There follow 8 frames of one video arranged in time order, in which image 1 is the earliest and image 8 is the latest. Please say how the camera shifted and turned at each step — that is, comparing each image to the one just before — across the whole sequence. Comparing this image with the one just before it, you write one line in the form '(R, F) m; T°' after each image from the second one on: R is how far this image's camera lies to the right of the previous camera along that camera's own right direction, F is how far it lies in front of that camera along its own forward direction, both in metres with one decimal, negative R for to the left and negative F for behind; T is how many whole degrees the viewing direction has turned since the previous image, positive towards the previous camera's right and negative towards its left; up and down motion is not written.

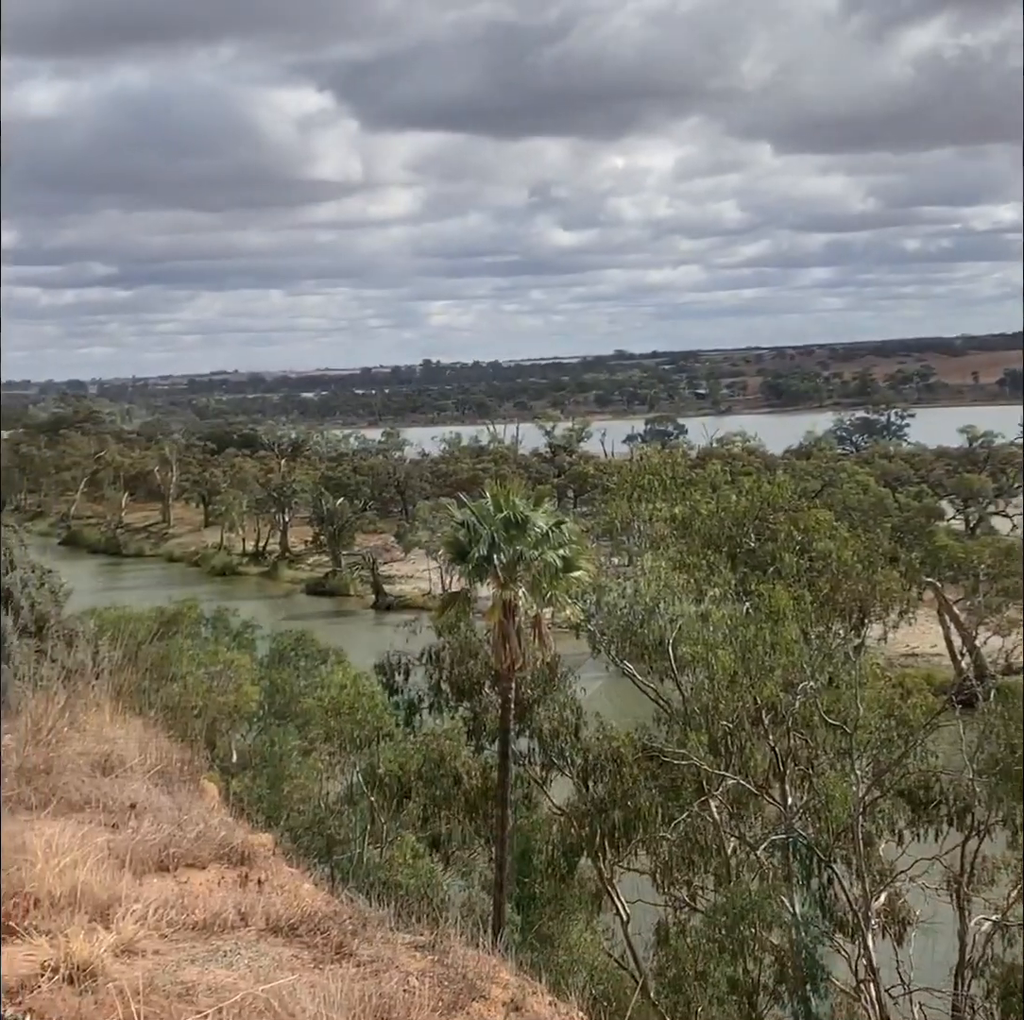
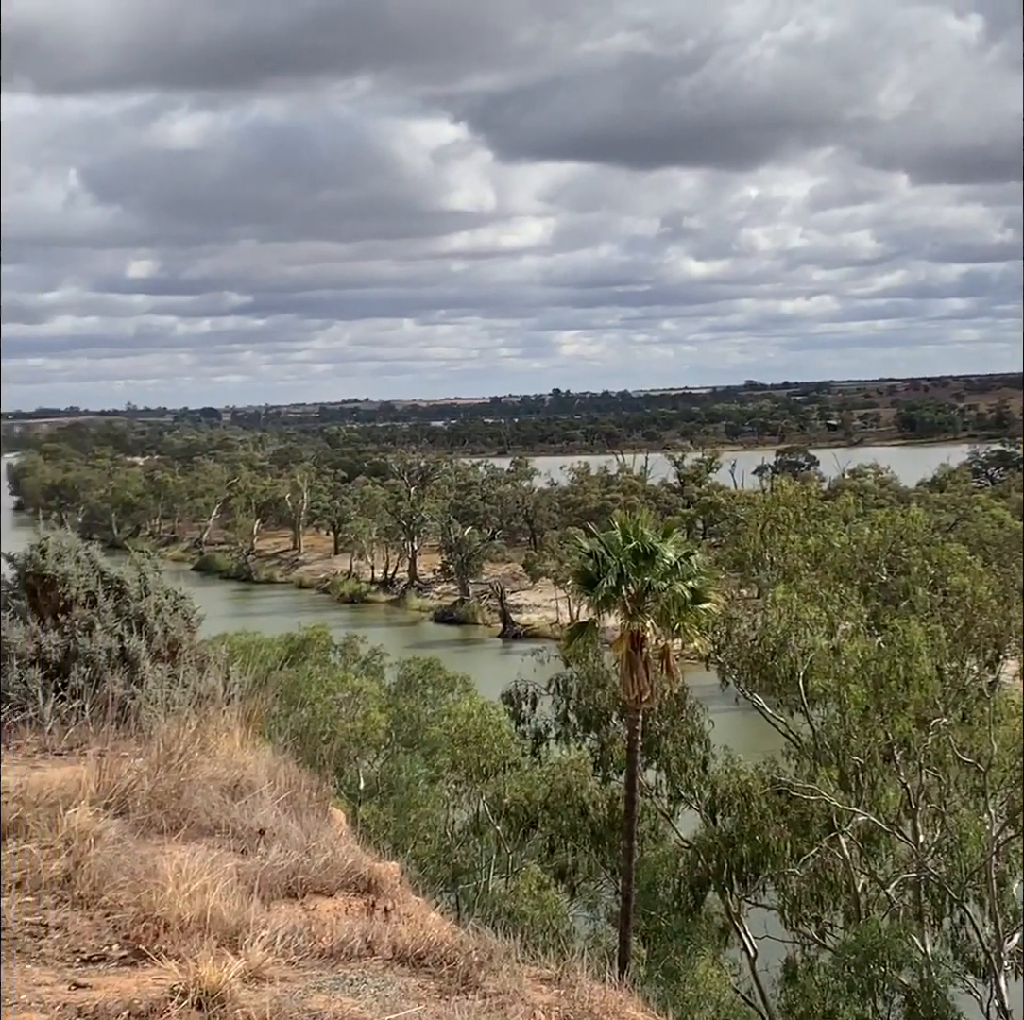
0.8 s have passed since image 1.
(0.0, 0.0) m; -3°
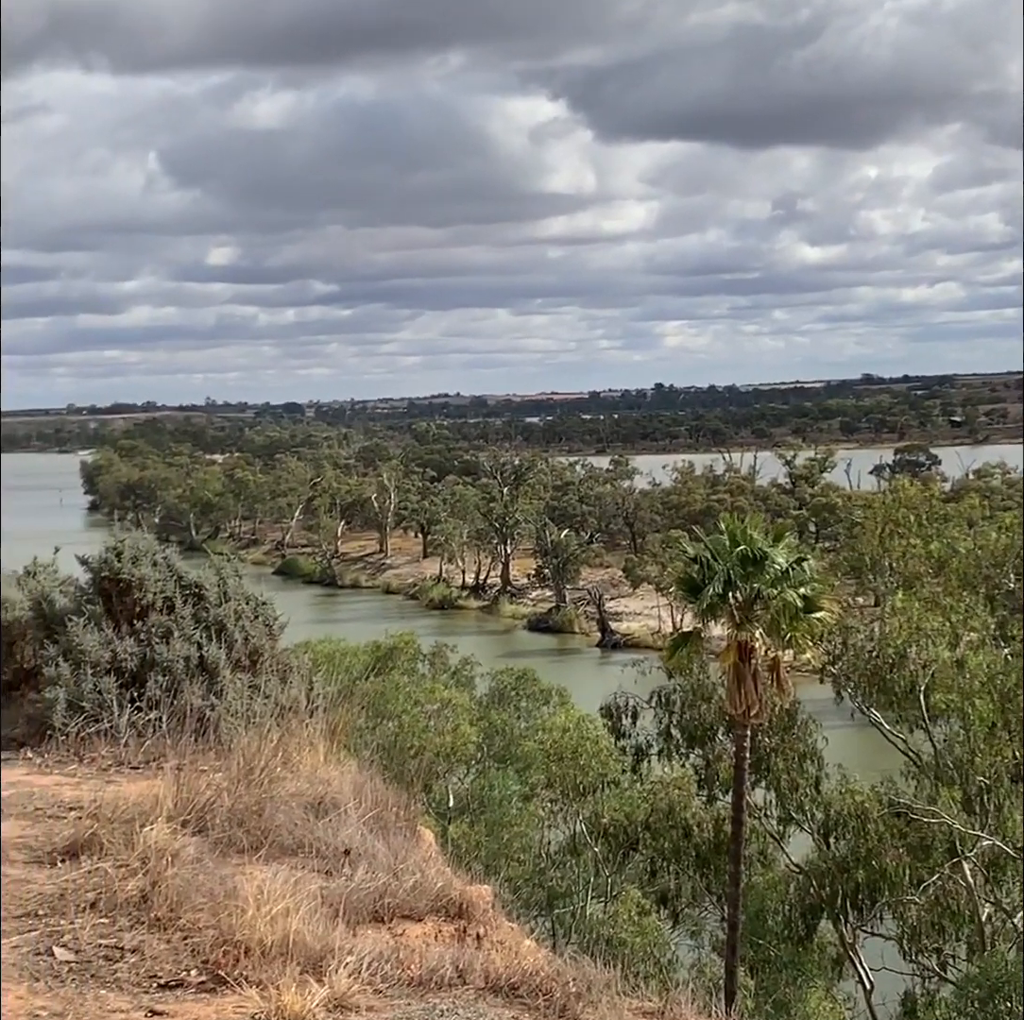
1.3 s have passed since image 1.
(0.0, +0.4) m; -2°
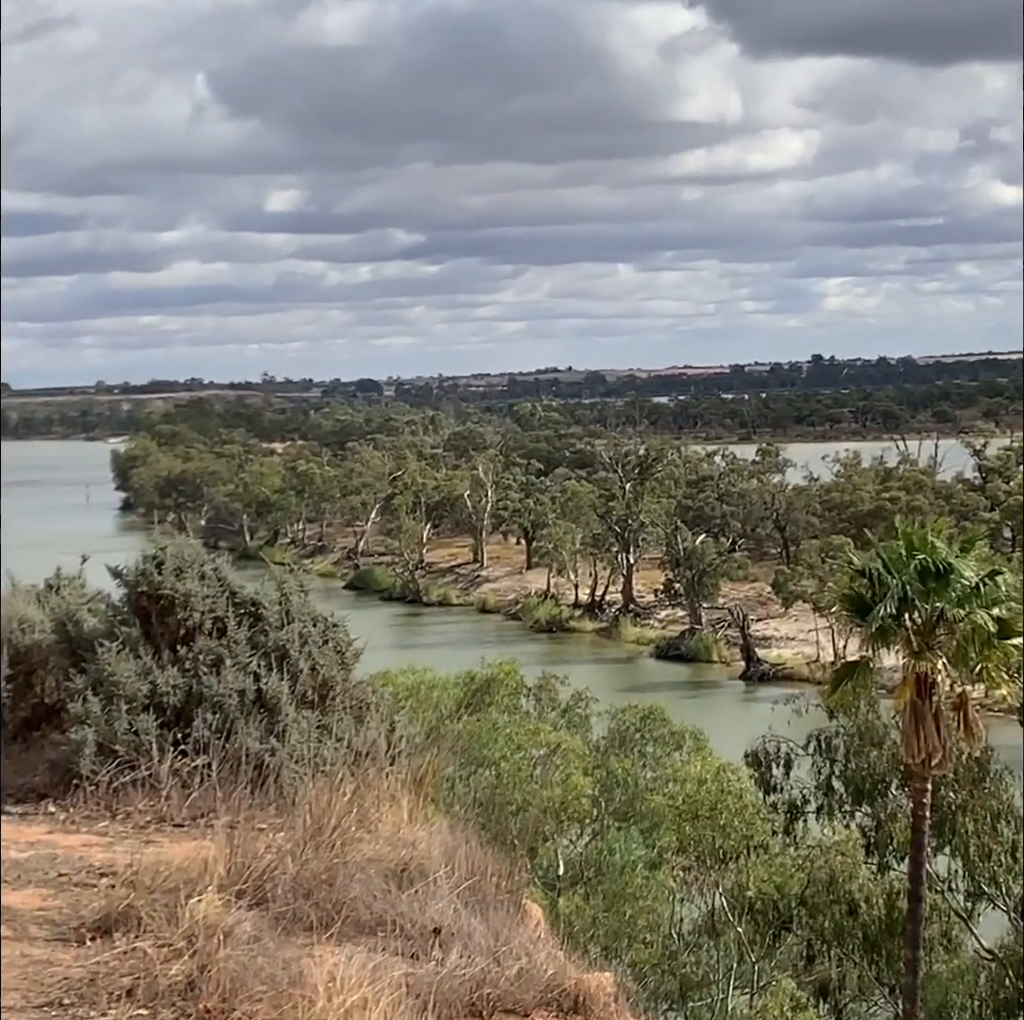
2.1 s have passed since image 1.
(0.0, +1.1) m; -3°
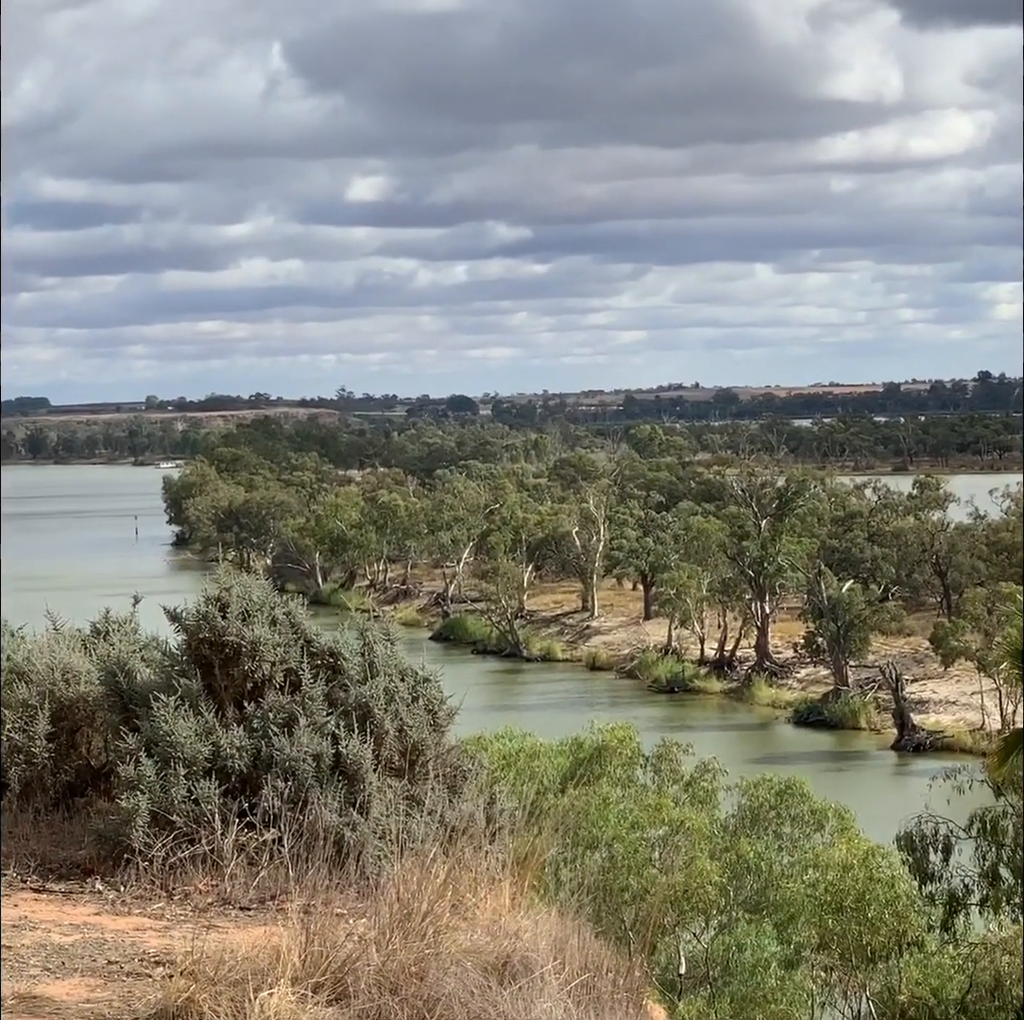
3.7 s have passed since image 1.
(+0.1, +0.7) m; -4°
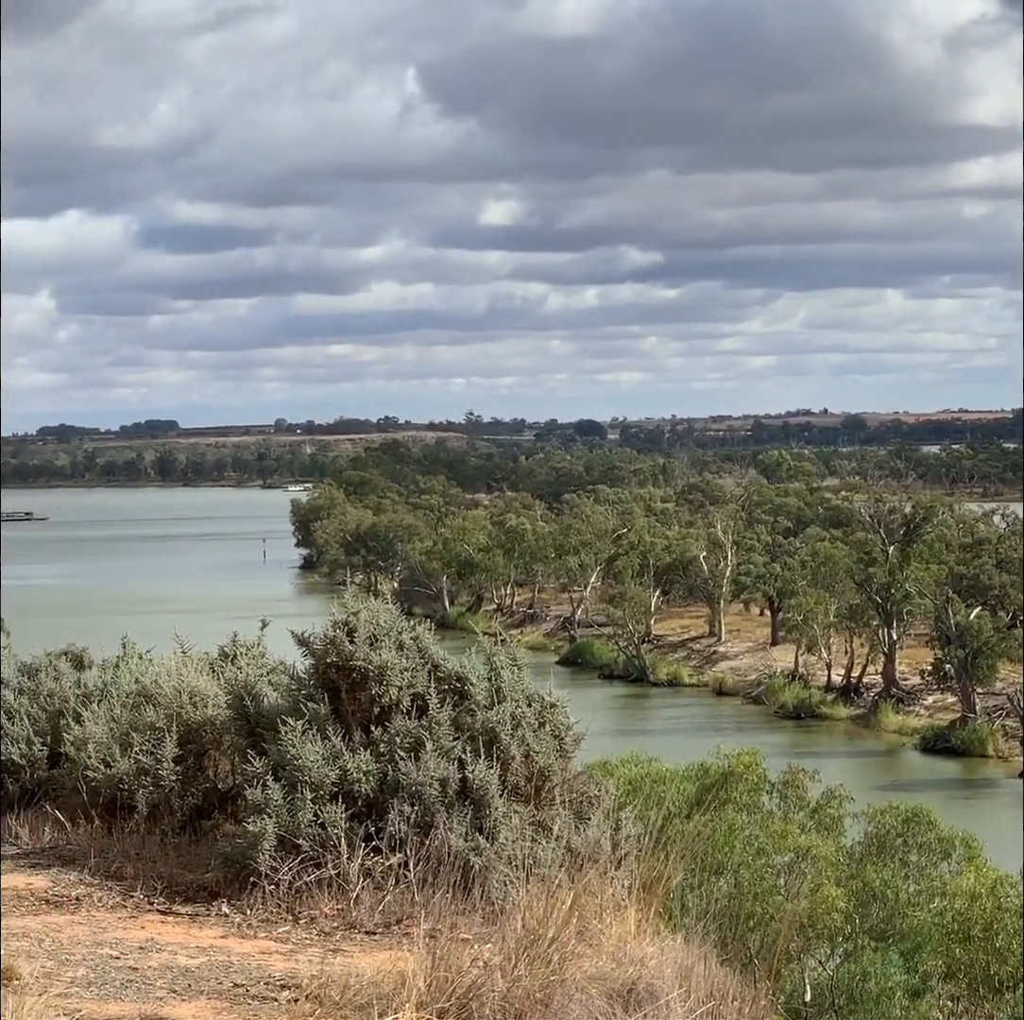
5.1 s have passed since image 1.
(-0.1, 0.0) m; -2°
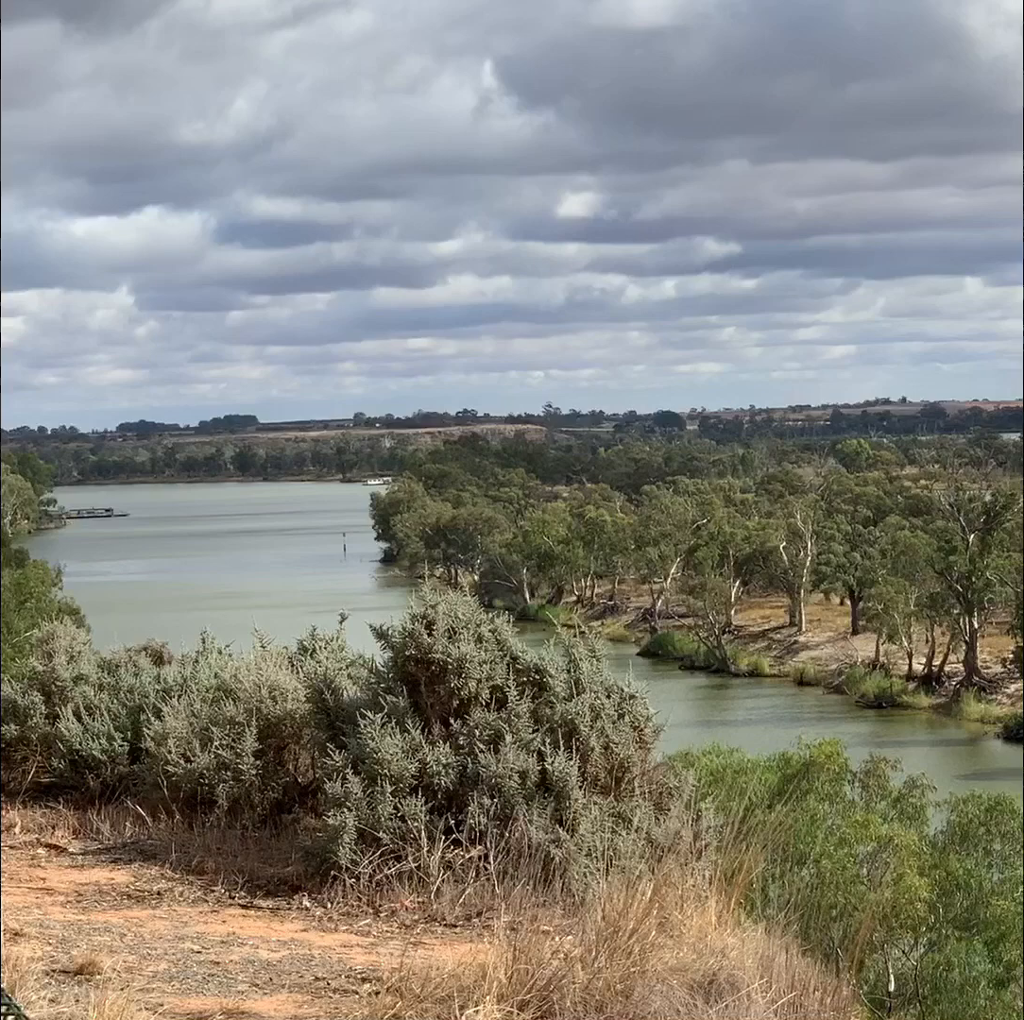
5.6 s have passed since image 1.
(-0.1, 0.0) m; -1°
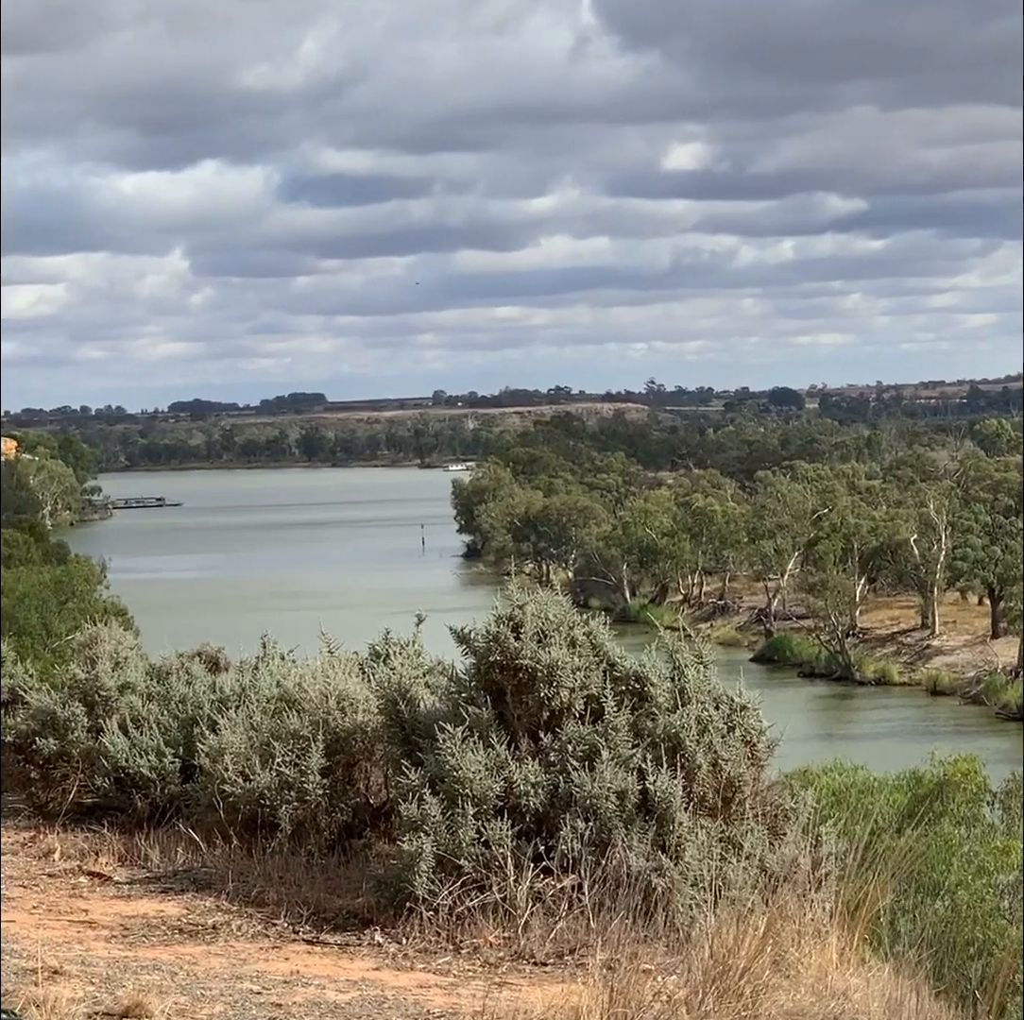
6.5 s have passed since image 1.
(-0.1, +0.4) m; -1°
